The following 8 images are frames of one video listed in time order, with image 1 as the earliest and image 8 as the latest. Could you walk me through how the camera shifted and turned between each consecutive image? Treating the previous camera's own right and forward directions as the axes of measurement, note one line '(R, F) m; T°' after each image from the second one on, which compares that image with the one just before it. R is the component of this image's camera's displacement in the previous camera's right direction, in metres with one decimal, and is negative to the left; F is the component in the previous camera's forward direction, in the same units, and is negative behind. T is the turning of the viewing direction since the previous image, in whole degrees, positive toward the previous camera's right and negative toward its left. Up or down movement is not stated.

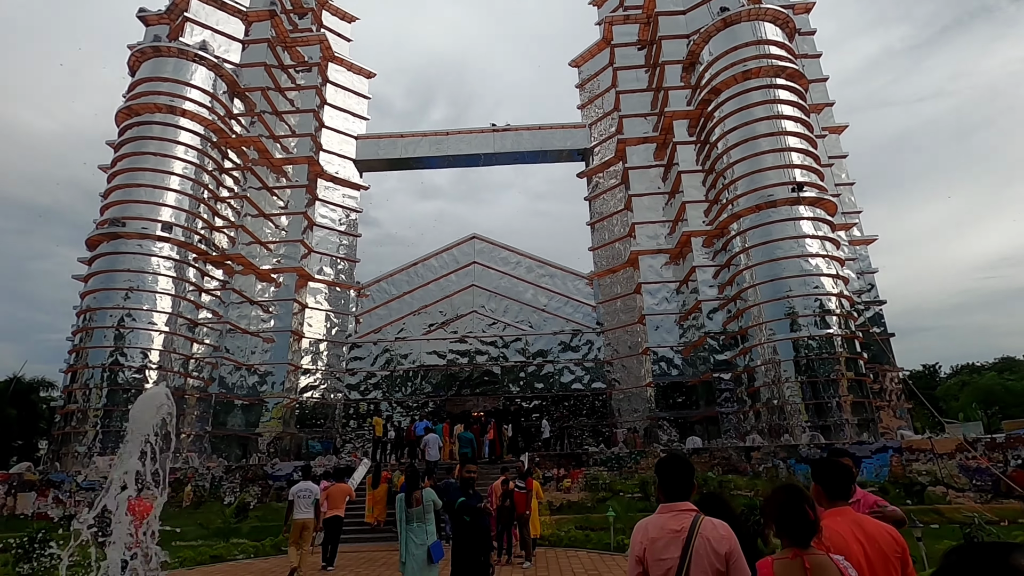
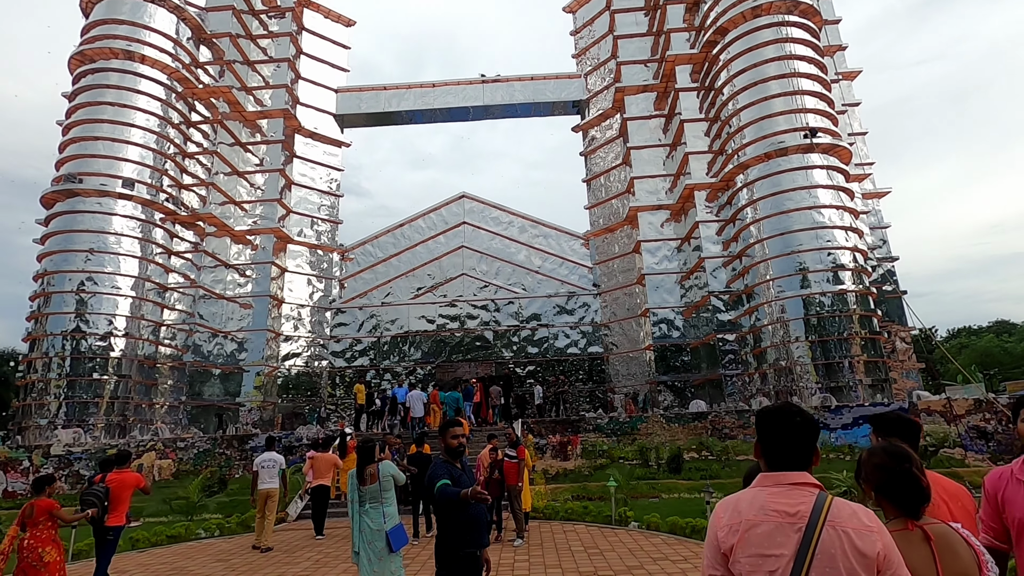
(+0.1, +1.0) m; +1°
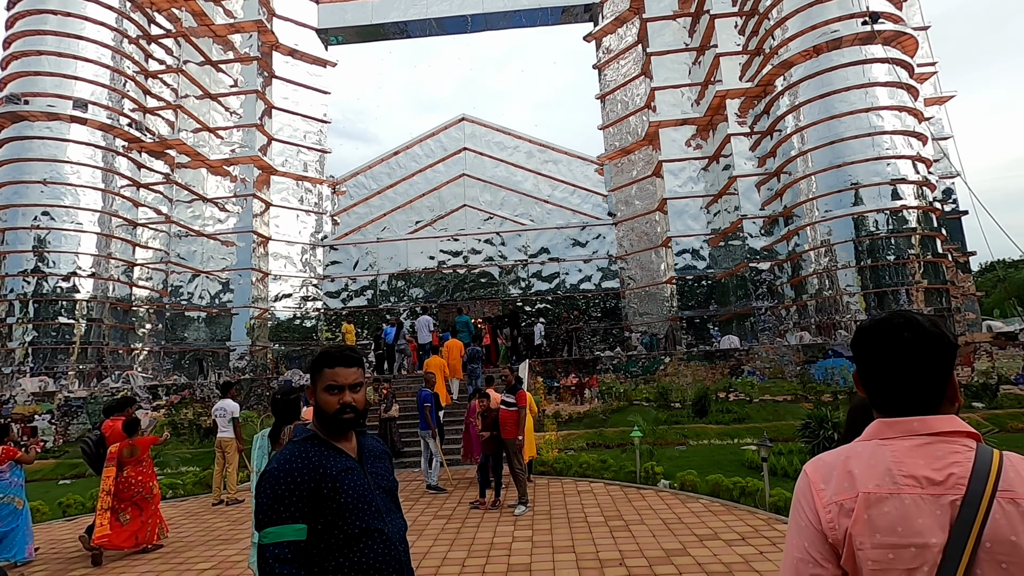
(+0.2, +1.6) m; -1°
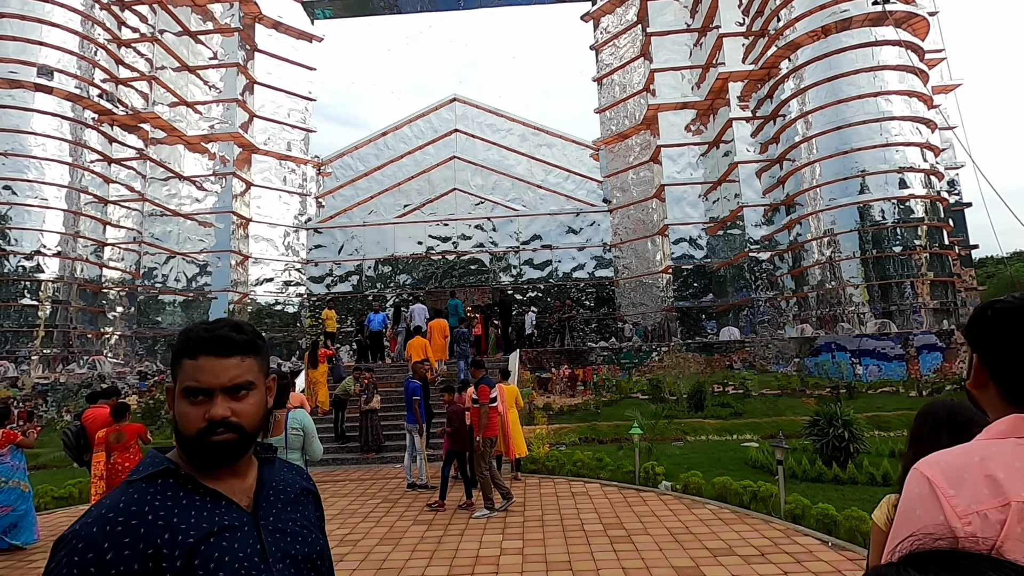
(0.0, +0.6) m; +1°
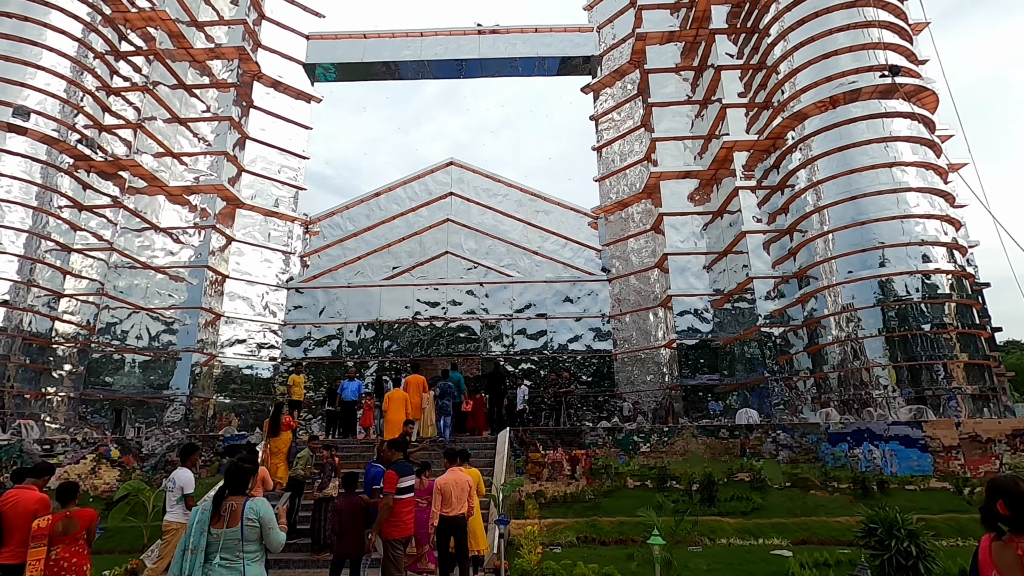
(0.0, +1.1) m; +1°
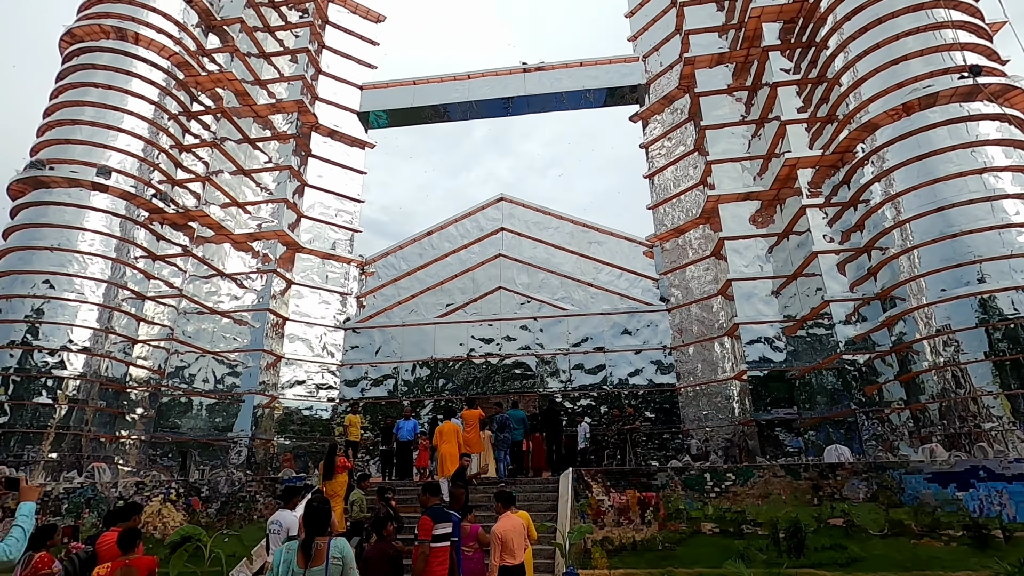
(-0.1, +0.3) m; -6°
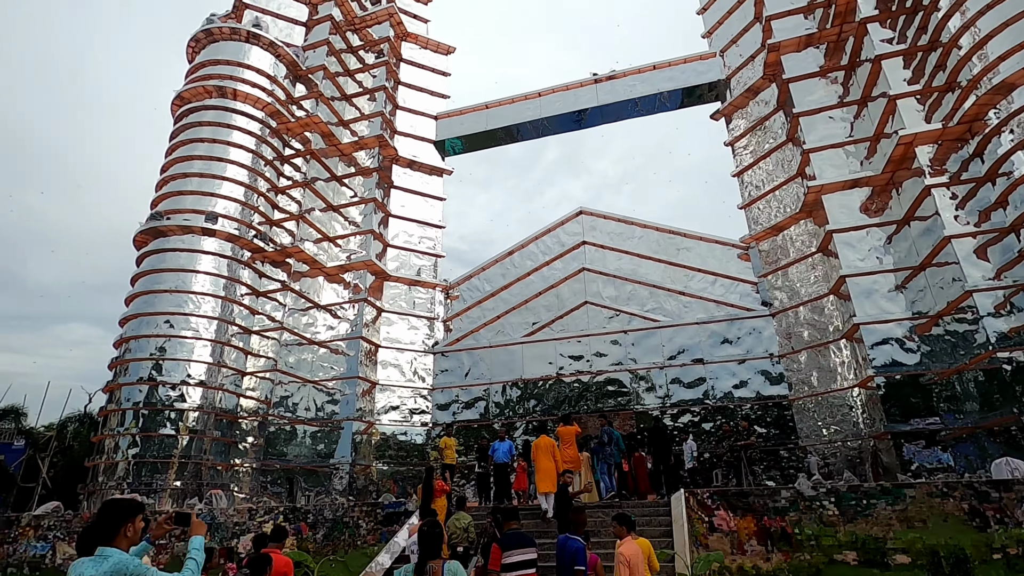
(-0.2, +0.3) m; -8°
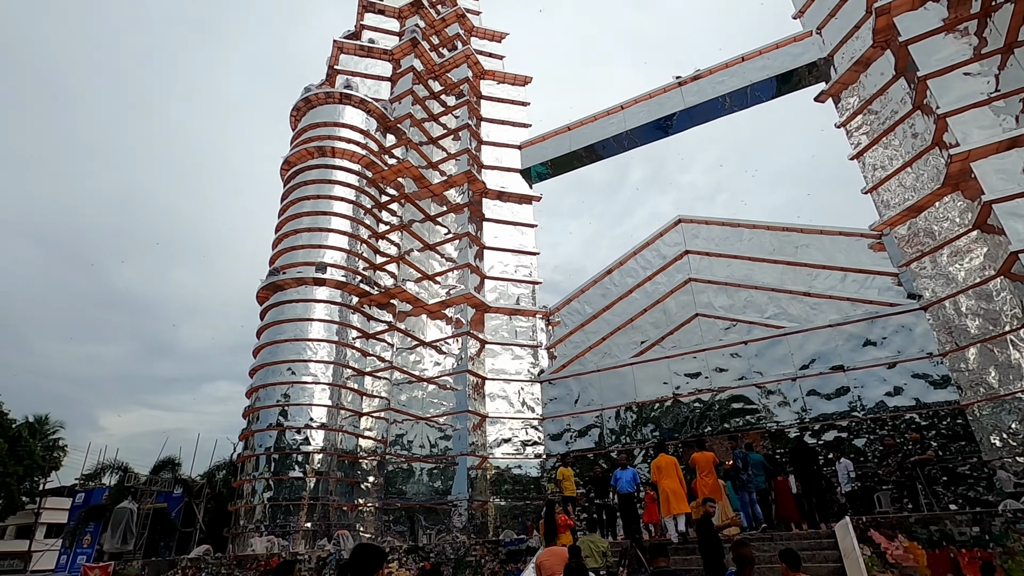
(-0.1, +0.4) m; -10°
